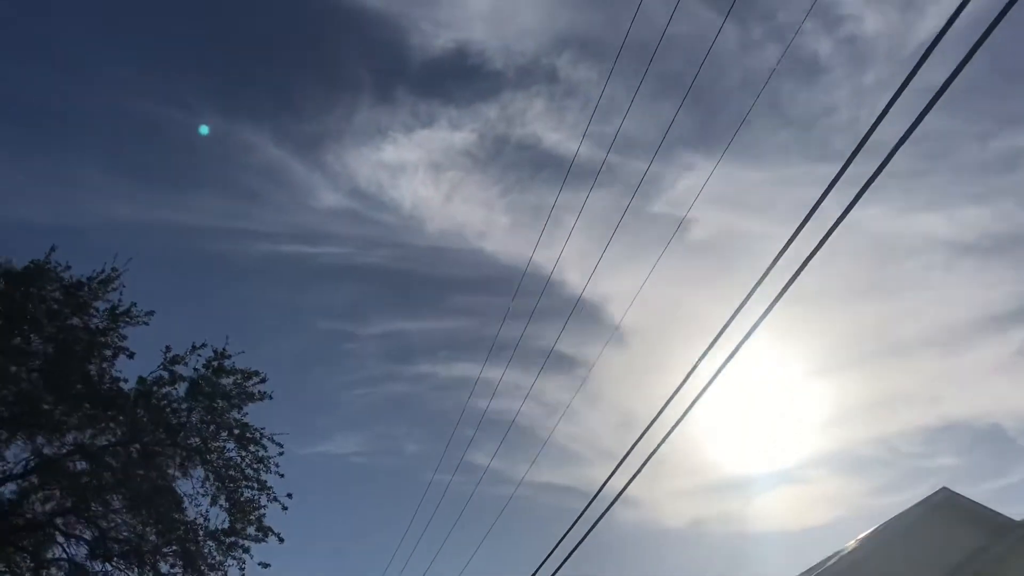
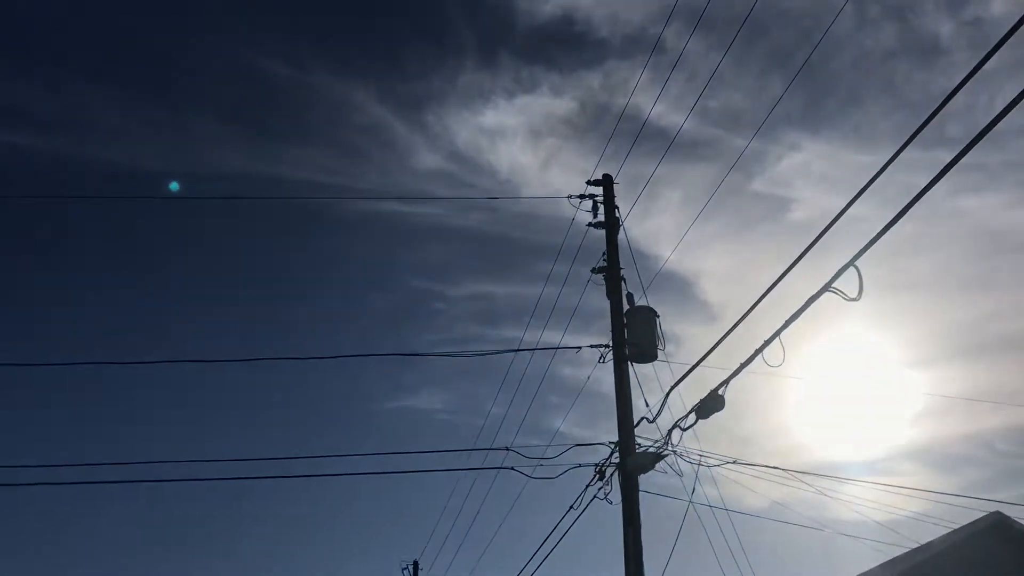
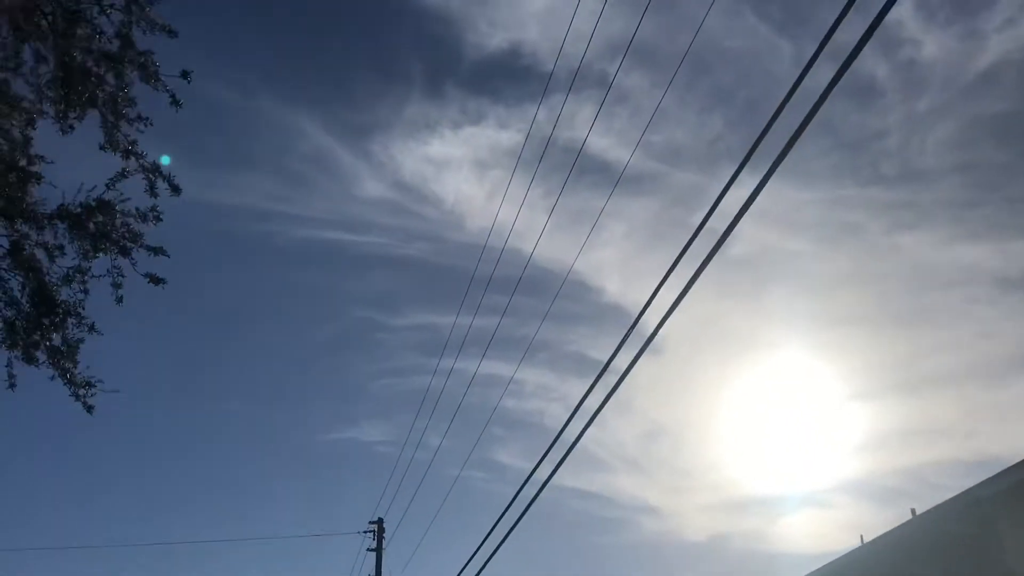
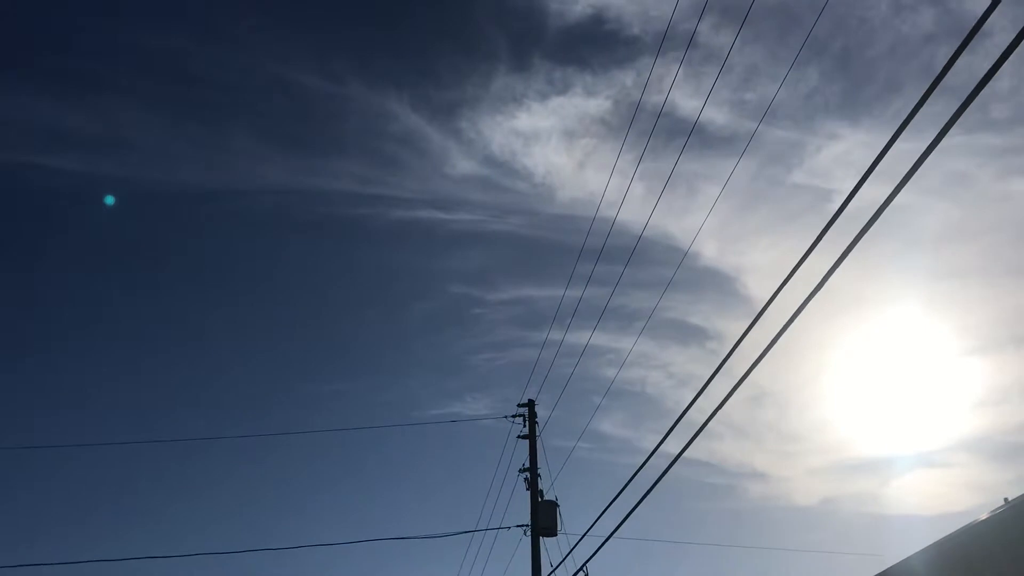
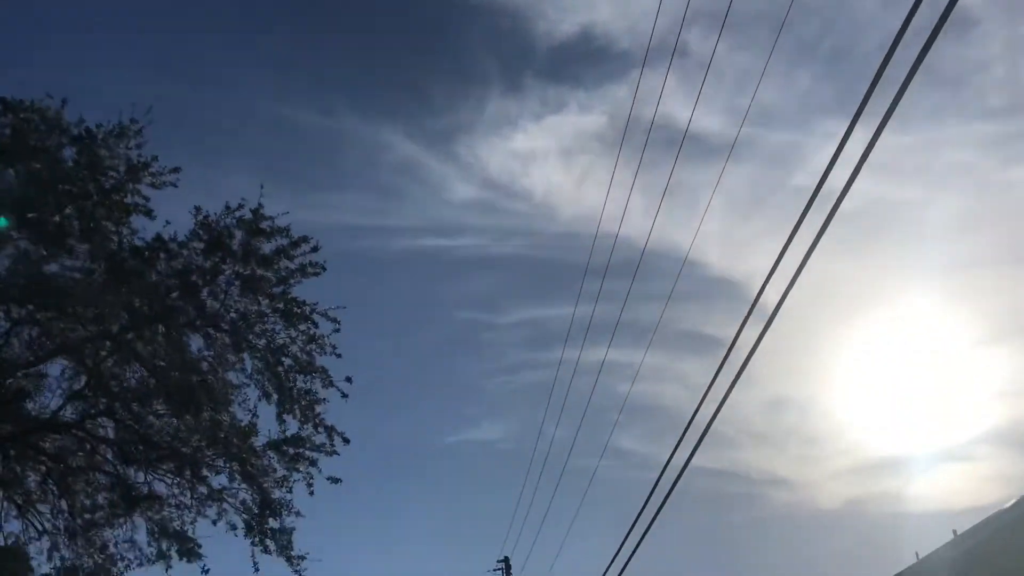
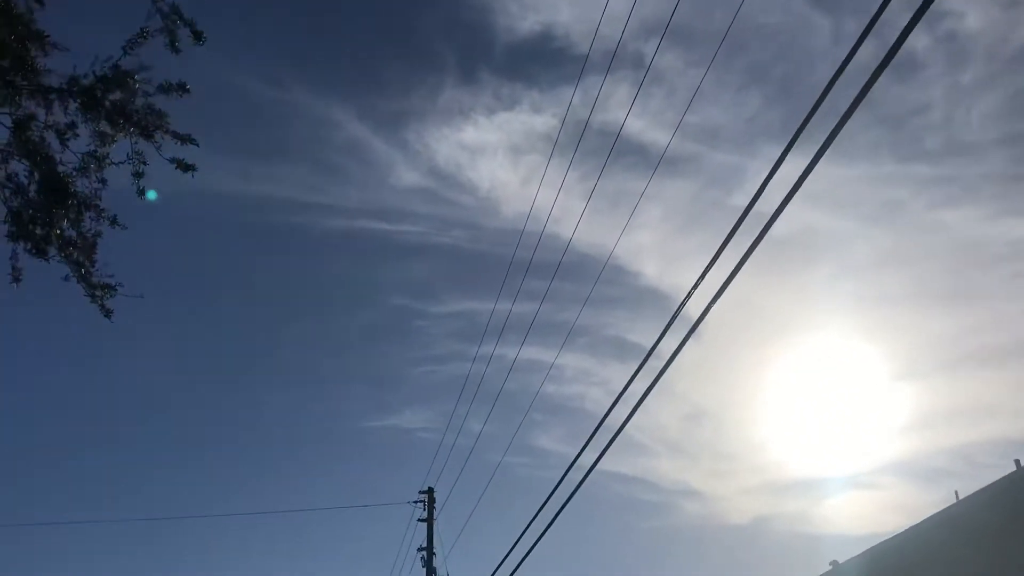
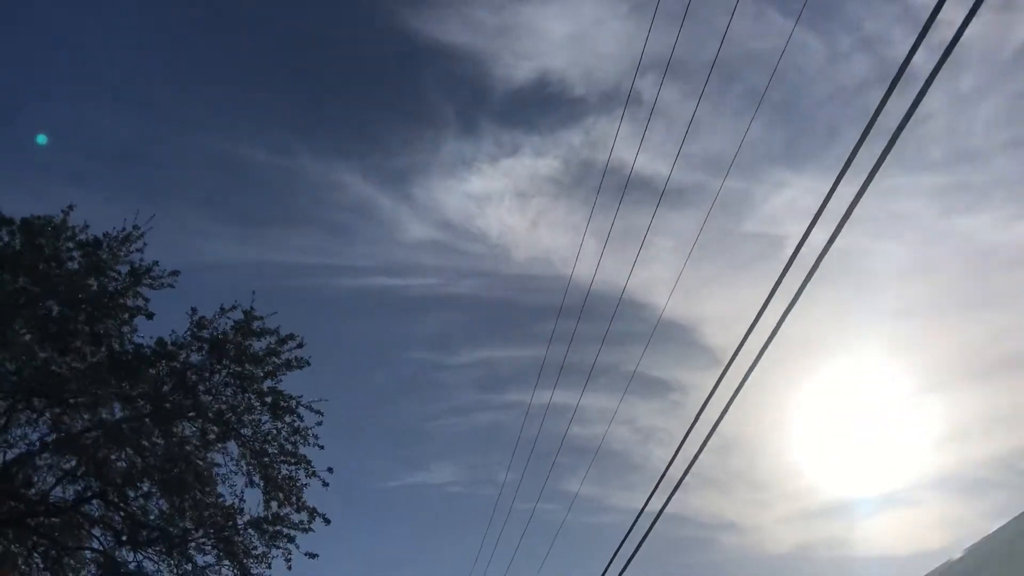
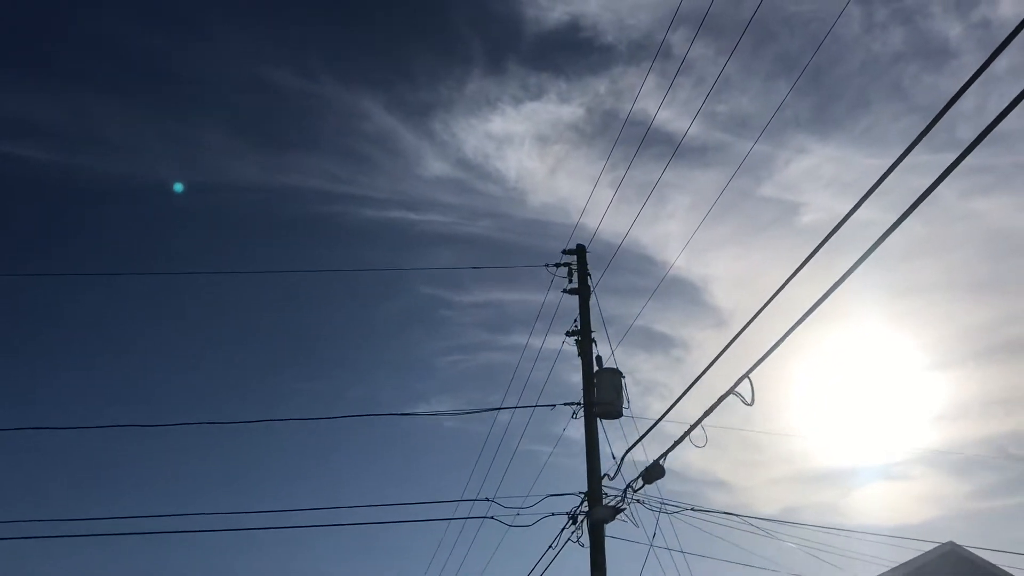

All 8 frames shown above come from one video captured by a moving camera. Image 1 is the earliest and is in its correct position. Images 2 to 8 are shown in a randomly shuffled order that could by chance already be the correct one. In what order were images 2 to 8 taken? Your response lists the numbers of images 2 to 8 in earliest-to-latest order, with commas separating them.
7, 5, 3, 6, 4, 8, 2
